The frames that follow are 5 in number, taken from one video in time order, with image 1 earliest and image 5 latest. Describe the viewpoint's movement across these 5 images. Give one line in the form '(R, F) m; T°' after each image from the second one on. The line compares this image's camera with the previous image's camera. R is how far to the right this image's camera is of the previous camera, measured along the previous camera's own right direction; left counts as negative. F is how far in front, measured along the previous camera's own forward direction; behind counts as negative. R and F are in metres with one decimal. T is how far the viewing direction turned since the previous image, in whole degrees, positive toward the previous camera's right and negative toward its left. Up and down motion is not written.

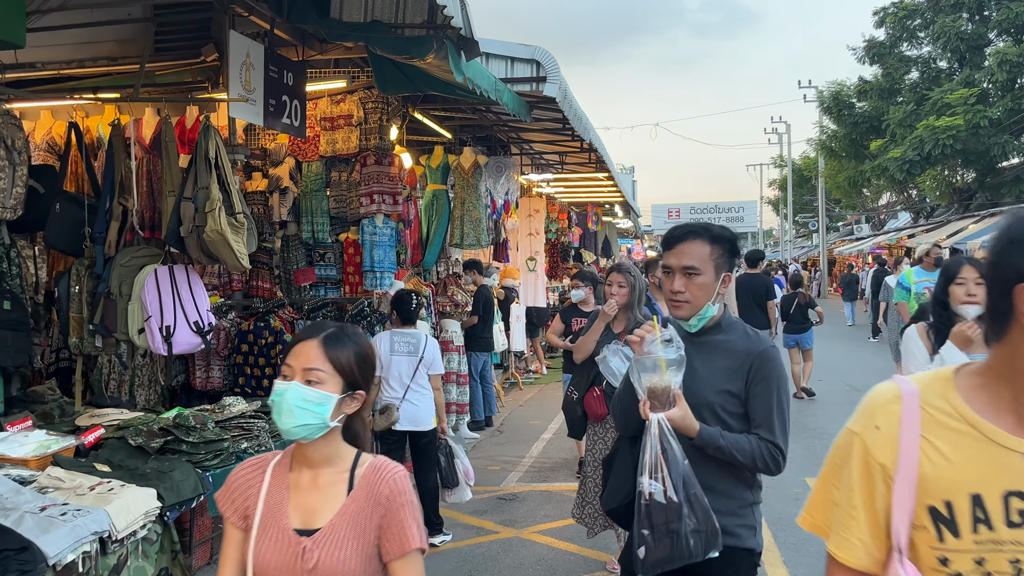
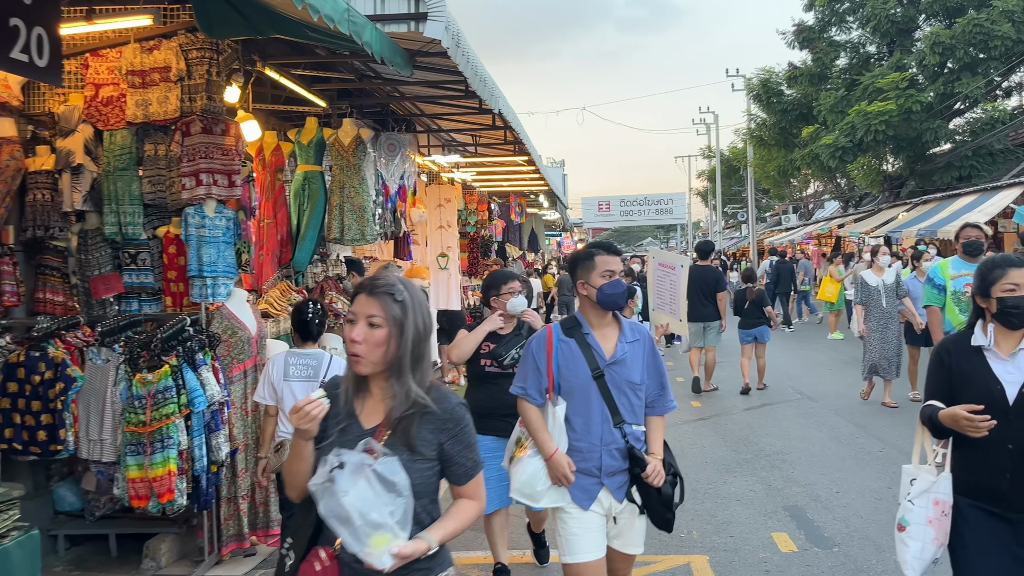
(+0.3, +1.4) m; +5°
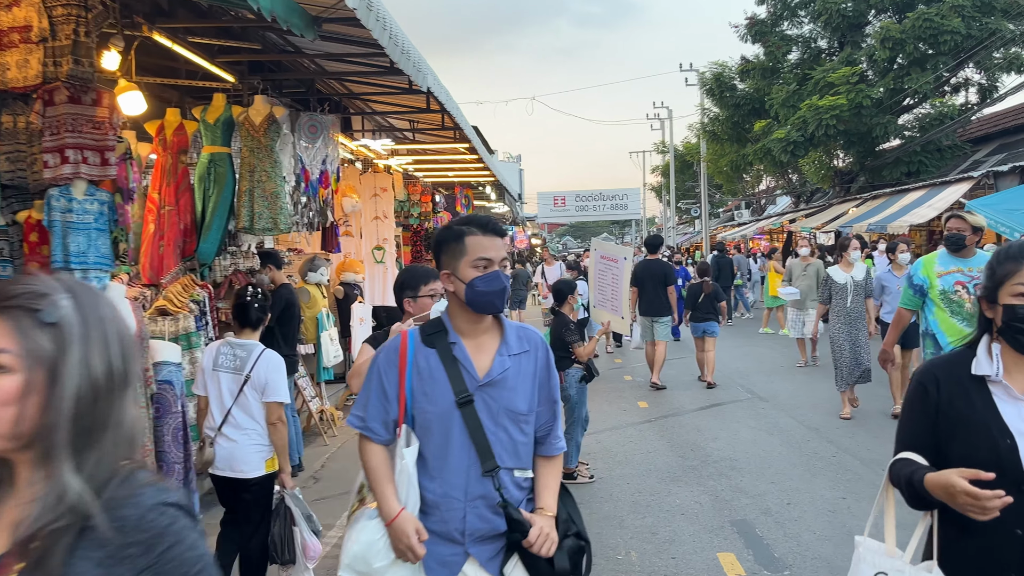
(+0.2, +0.5) m; +3°
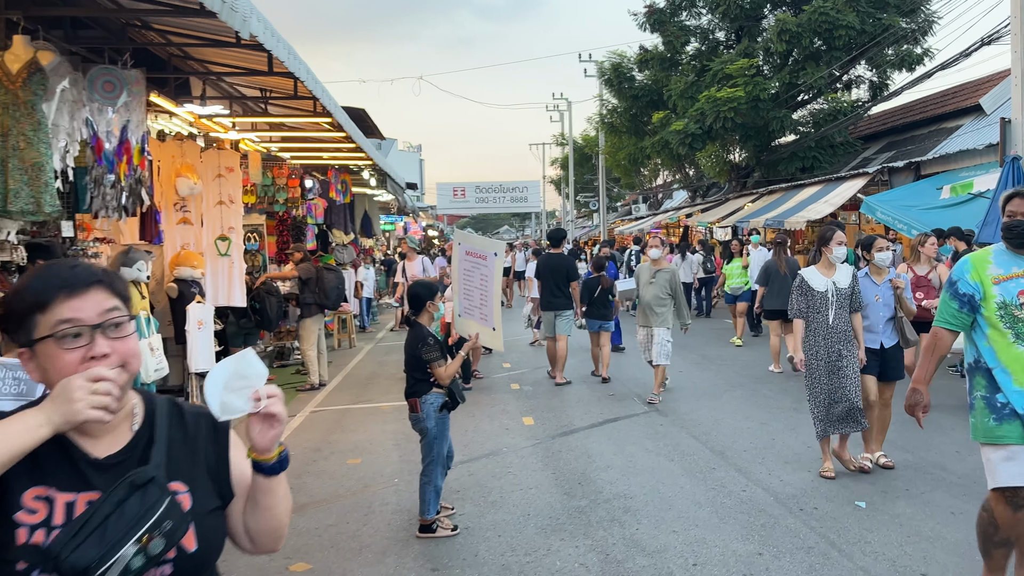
(+0.3, +1.1) m; +7°
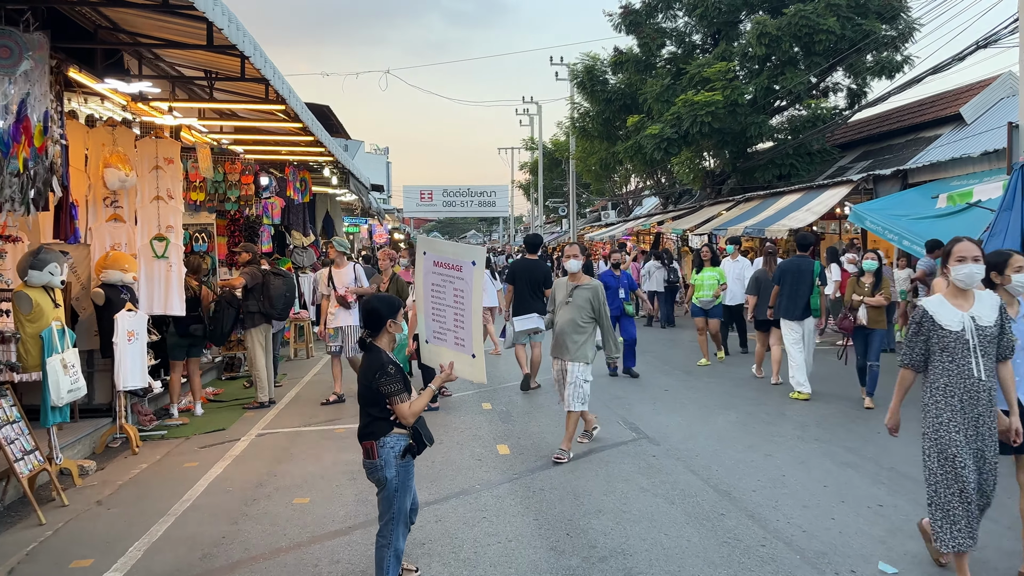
(-0.1, +0.8) m; +2°
